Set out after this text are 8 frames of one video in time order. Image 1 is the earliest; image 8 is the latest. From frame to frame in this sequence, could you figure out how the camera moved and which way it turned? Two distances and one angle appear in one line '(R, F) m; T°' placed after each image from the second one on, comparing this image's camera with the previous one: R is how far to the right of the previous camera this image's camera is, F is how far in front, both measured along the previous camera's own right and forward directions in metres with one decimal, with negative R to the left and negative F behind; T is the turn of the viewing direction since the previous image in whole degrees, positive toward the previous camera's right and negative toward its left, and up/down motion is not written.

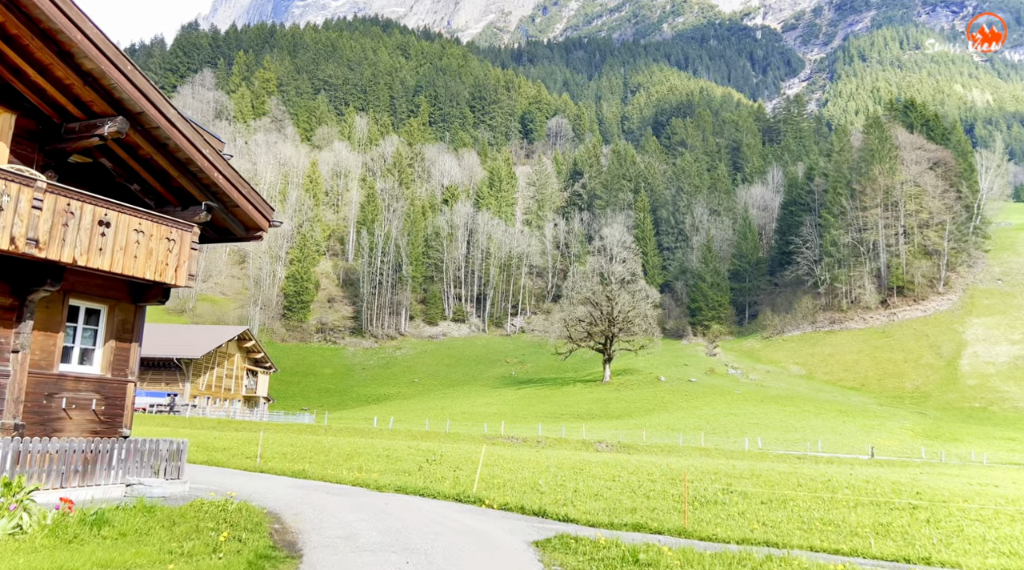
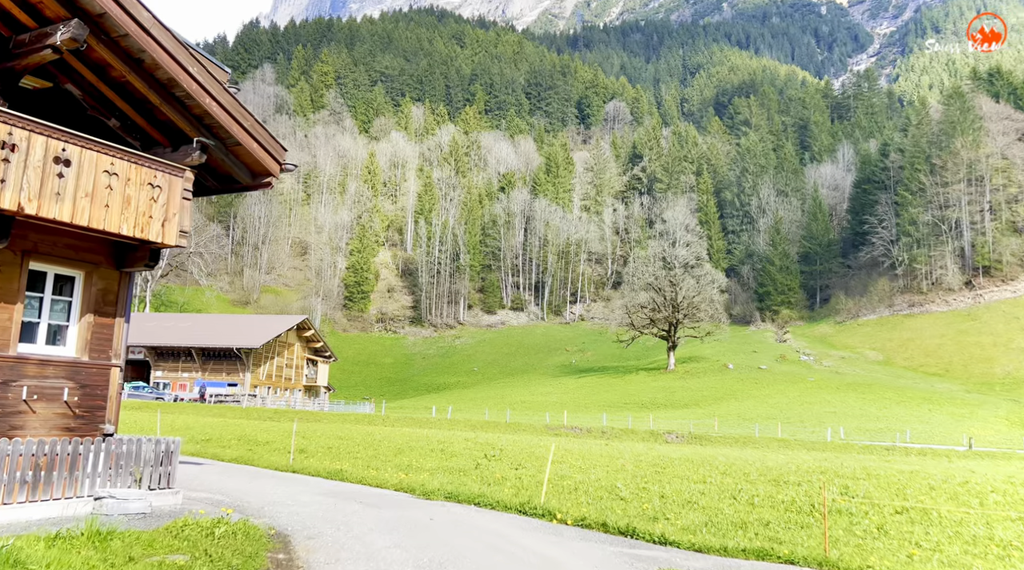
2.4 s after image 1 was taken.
(-0.3, +4.5) m; -4°
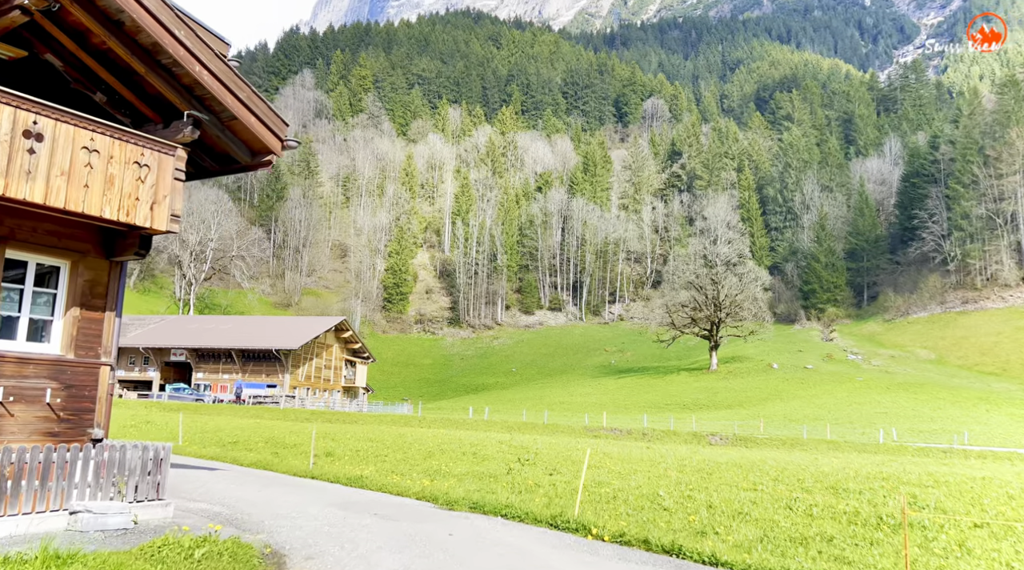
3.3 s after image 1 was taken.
(+0.2, +1.8) m; -3°
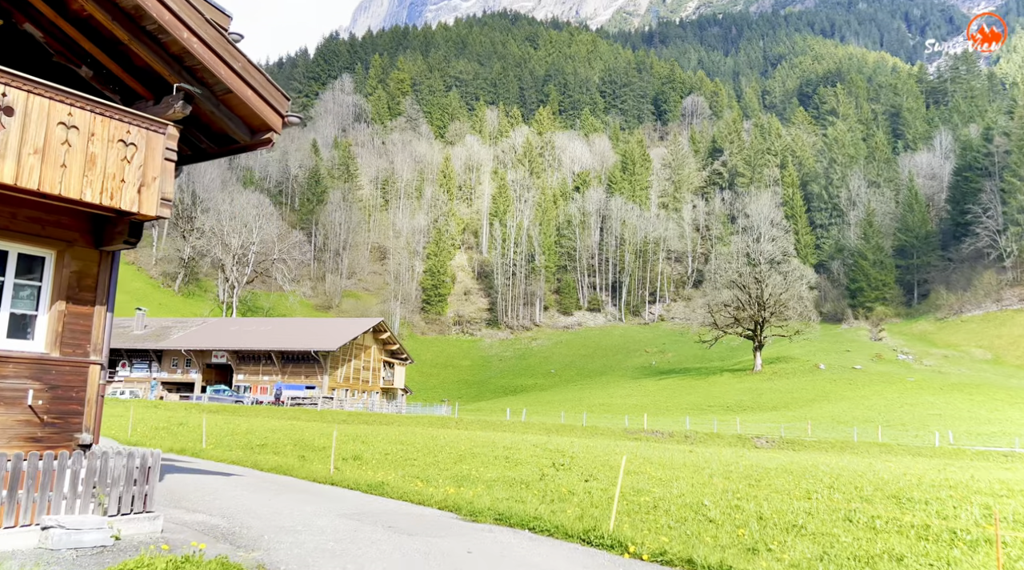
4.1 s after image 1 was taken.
(+0.2, +1.6) m; -3°
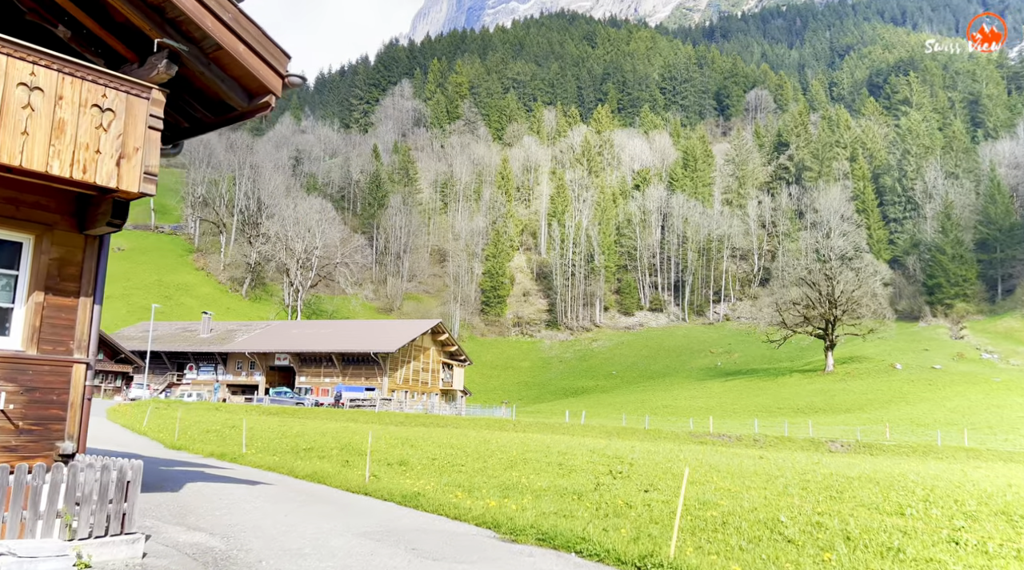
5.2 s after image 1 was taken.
(+0.3, +2.1) m; -4°
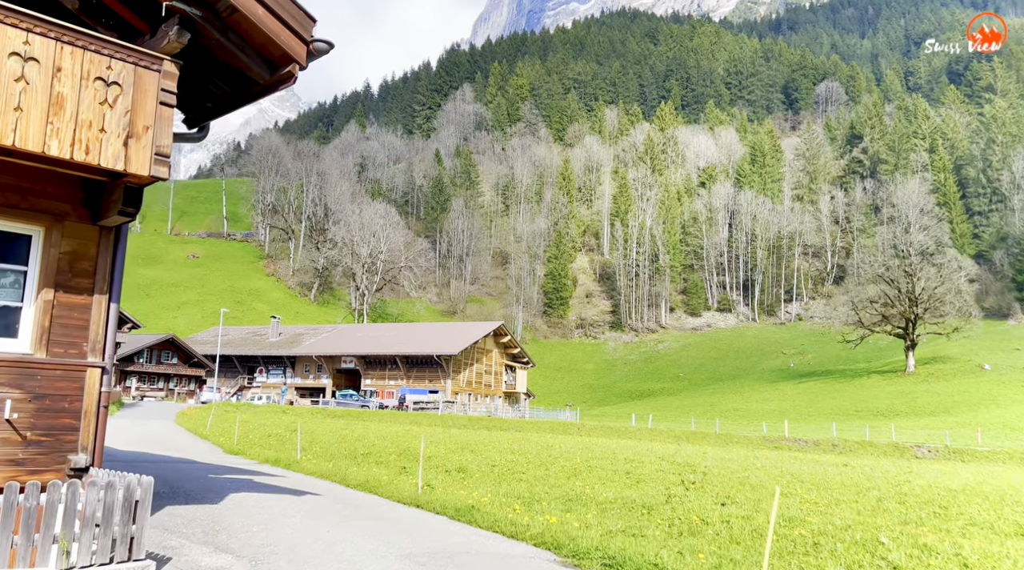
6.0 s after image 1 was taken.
(+0.1, +1.6) m; -4°
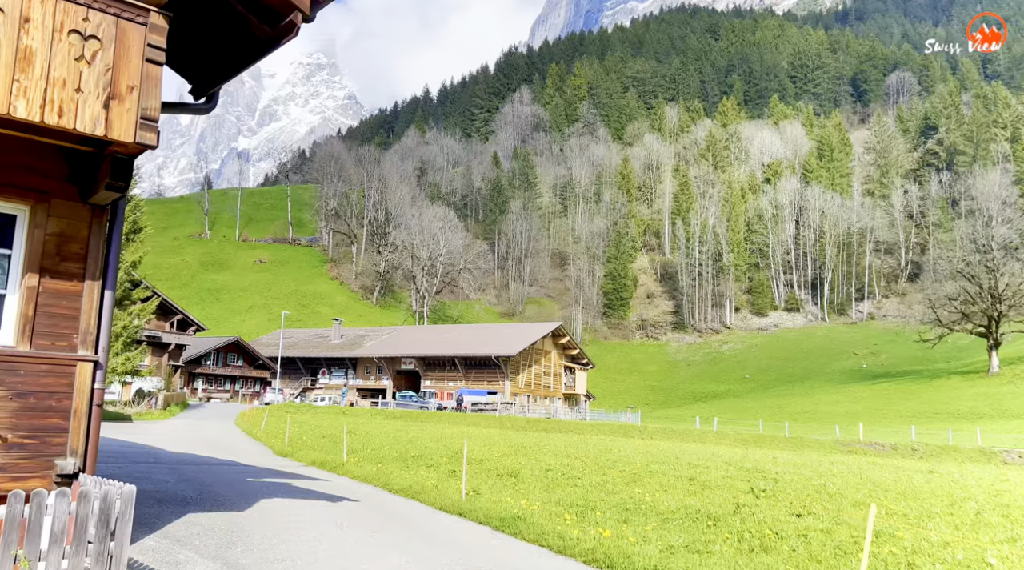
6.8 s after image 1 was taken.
(+0.2, +1.5) m; -4°
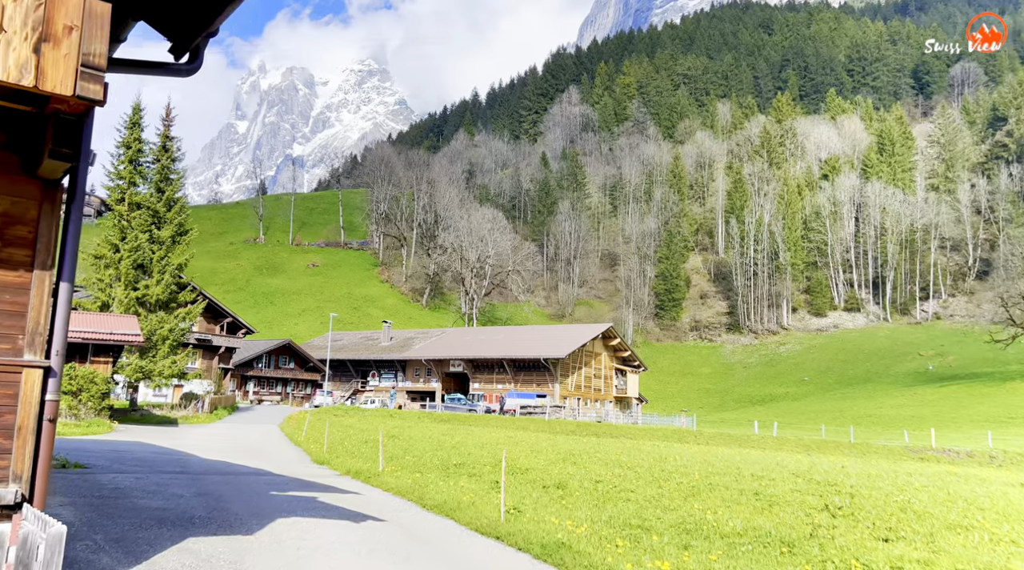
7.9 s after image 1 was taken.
(+0.1, +2.0) m; -3°
